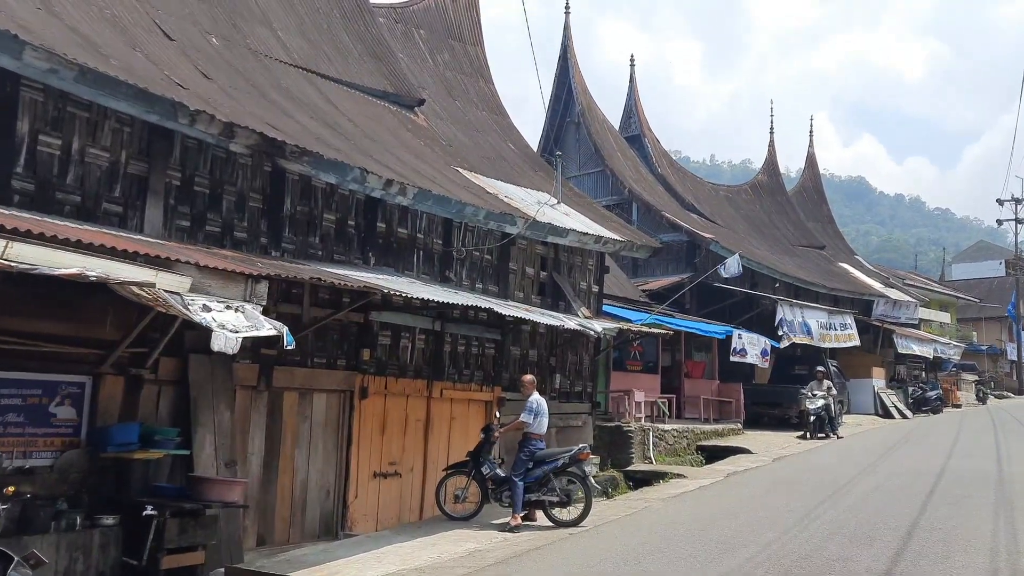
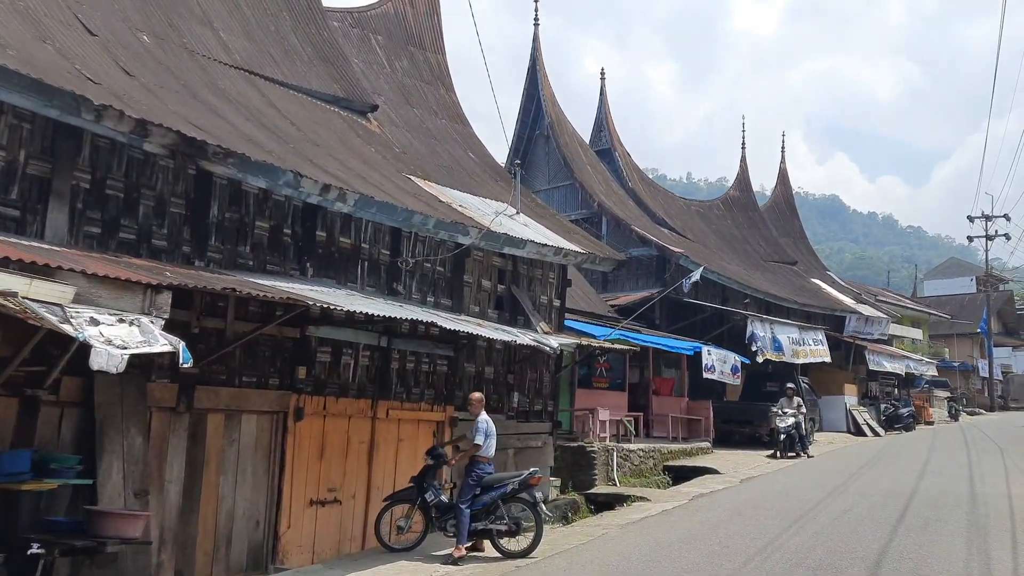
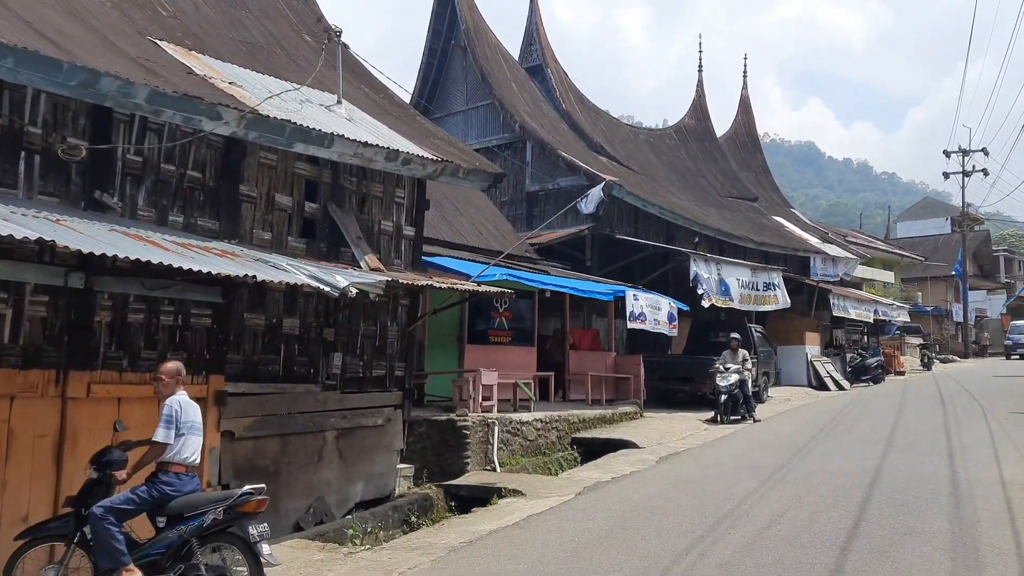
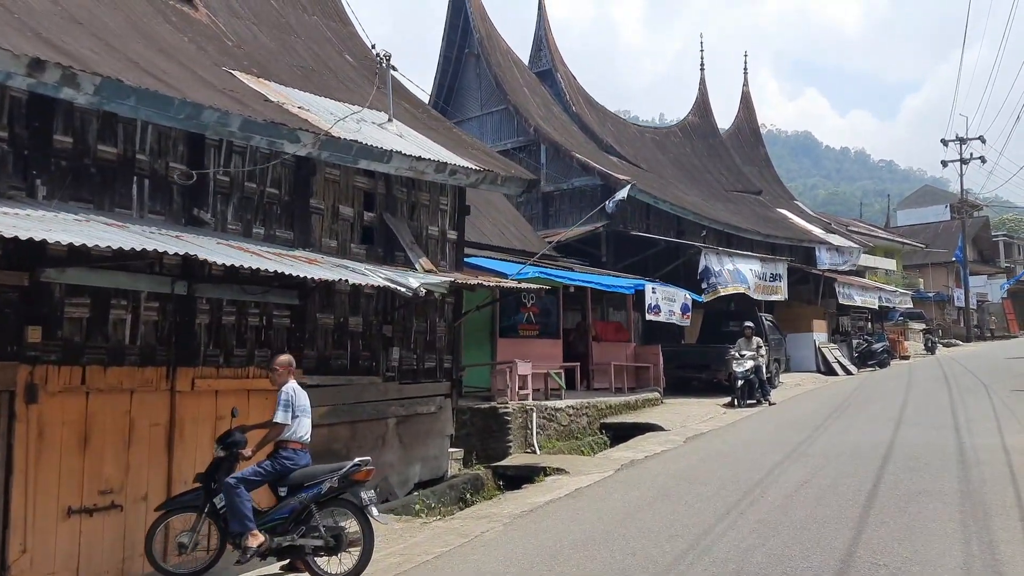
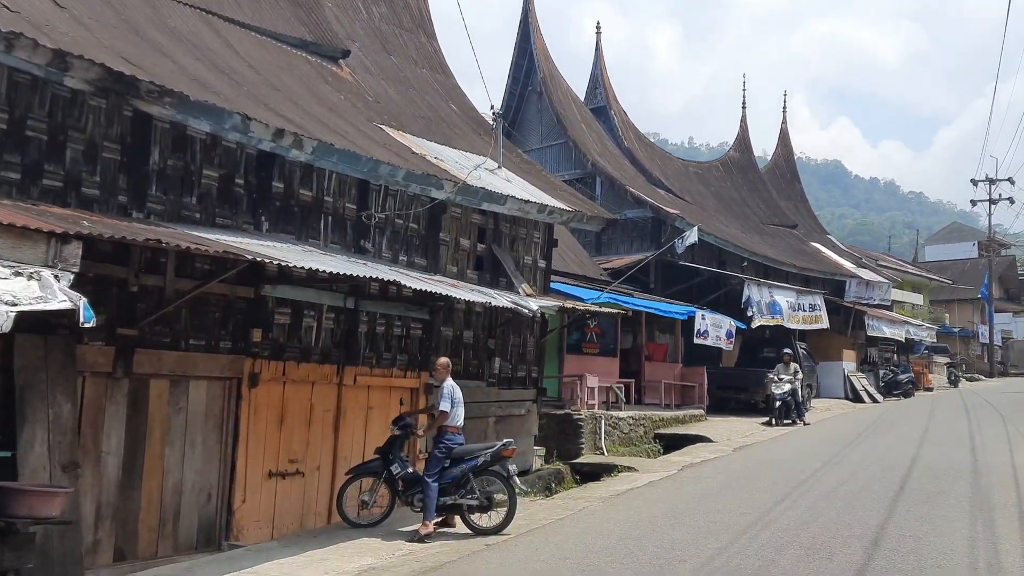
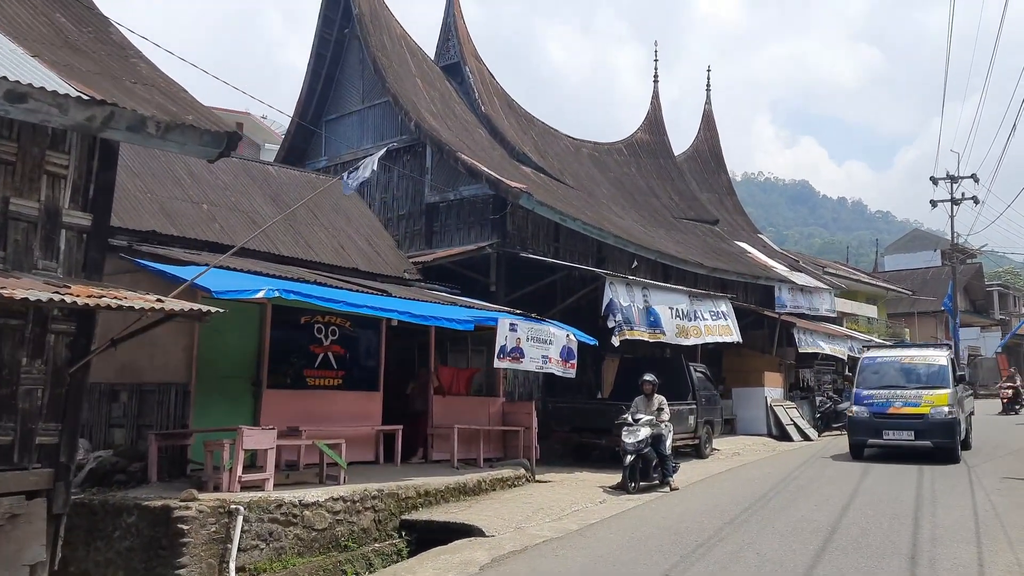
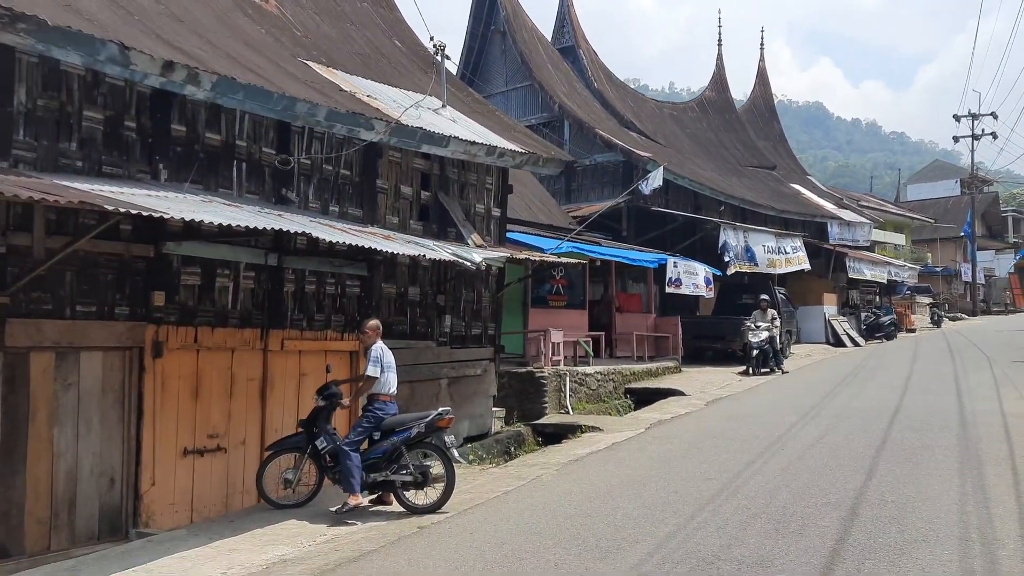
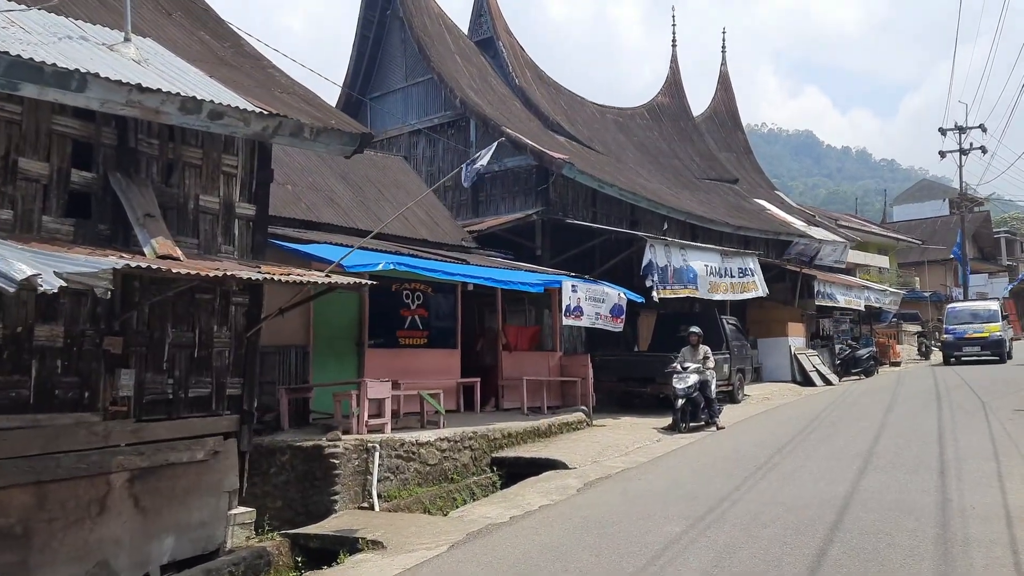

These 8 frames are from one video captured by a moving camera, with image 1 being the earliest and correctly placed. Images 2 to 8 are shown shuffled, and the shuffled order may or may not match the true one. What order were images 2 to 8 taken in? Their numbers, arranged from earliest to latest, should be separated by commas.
2, 5, 7, 4, 3, 8, 6
